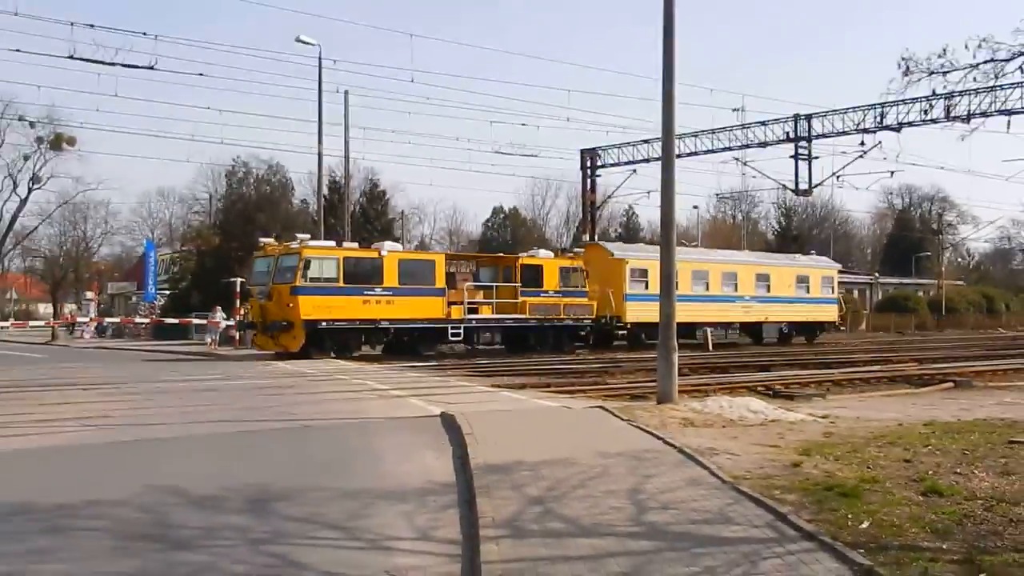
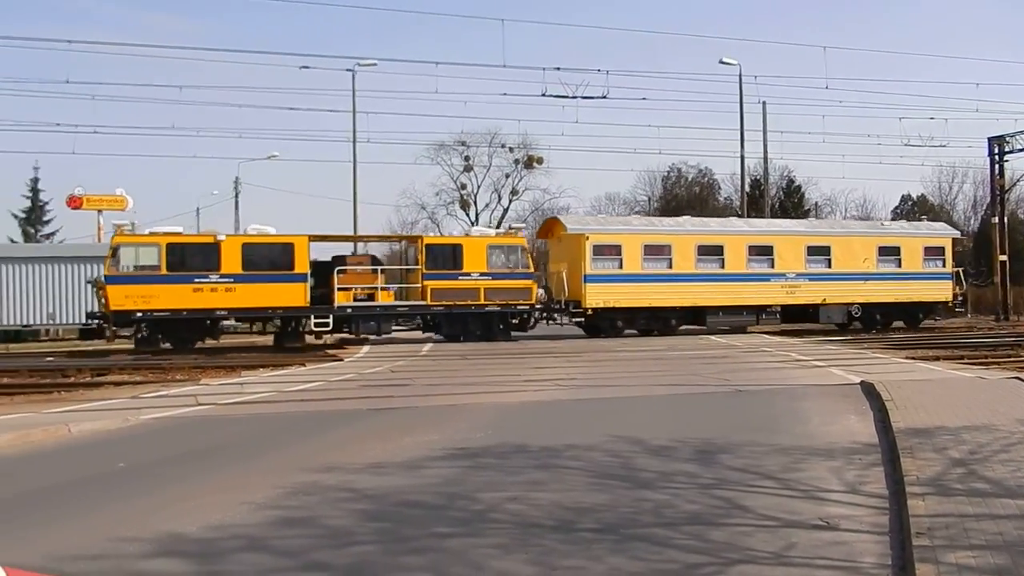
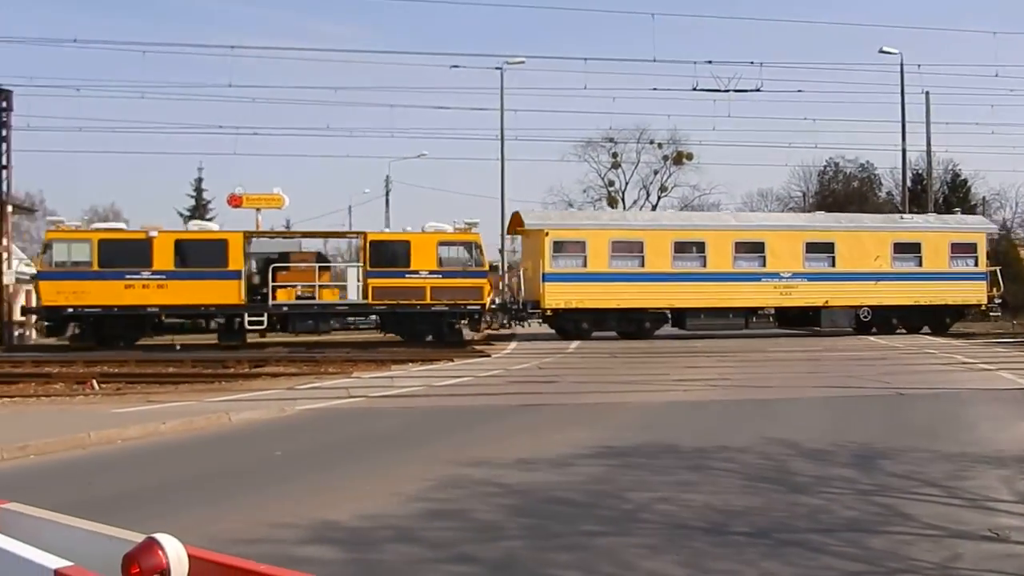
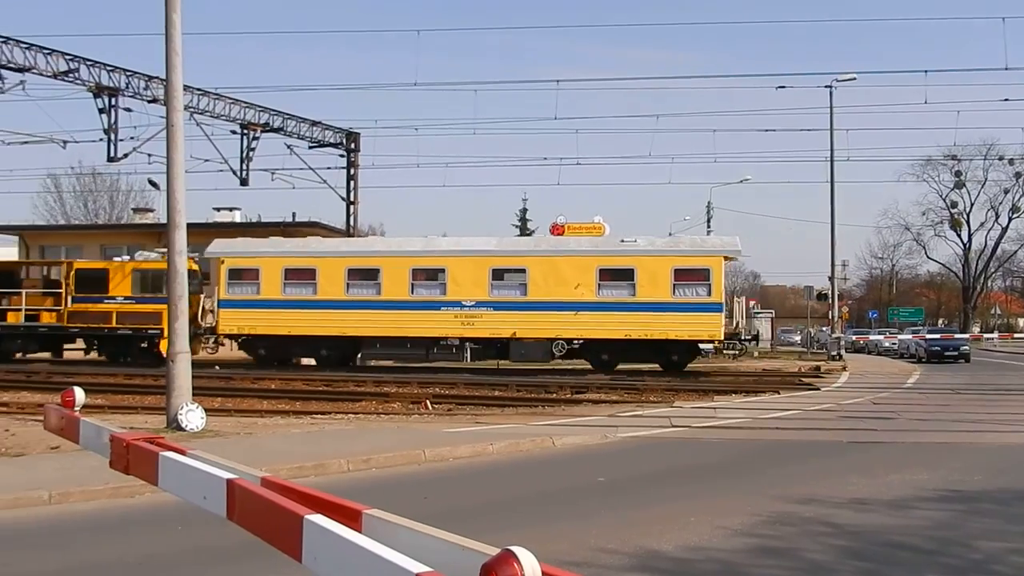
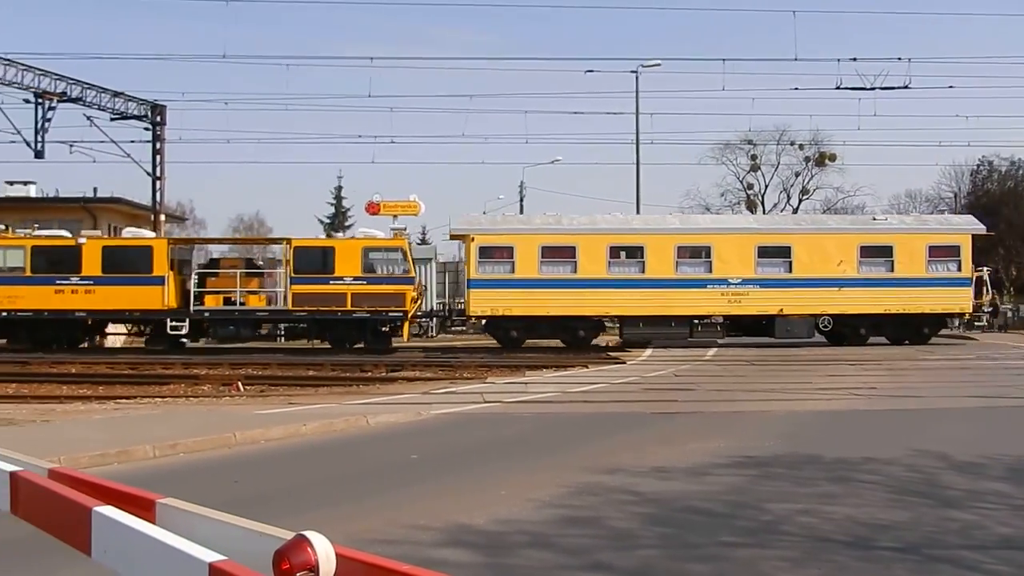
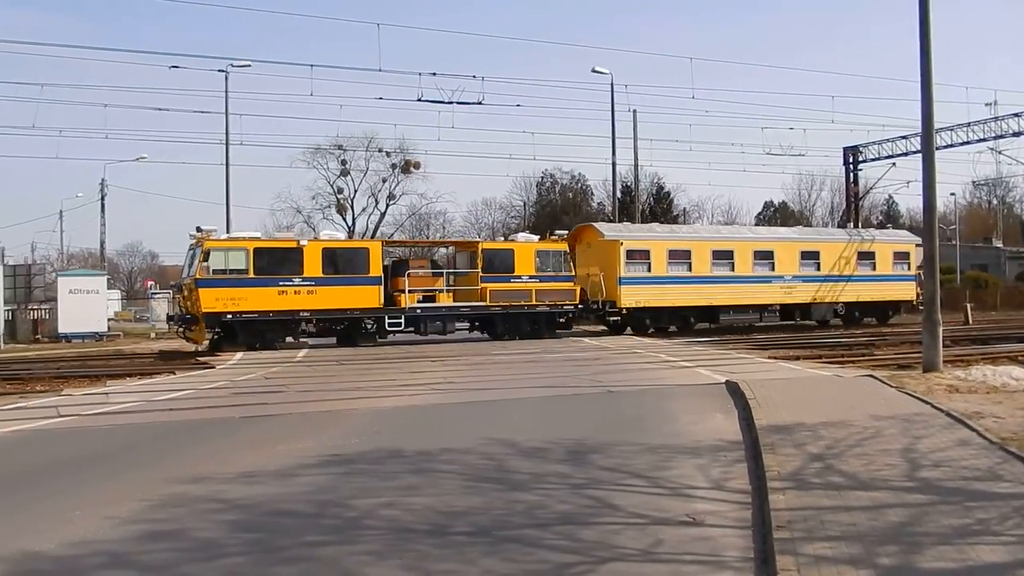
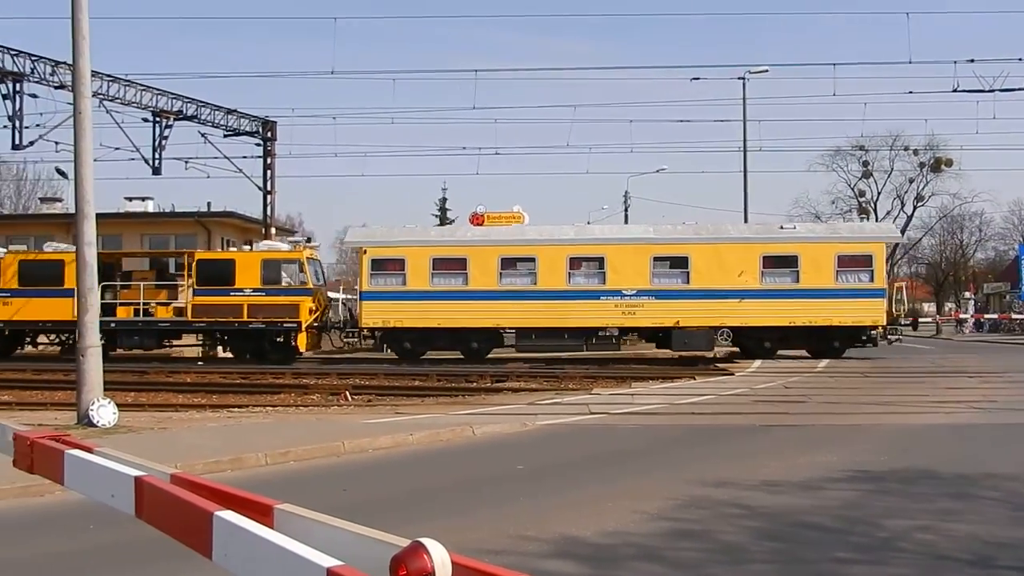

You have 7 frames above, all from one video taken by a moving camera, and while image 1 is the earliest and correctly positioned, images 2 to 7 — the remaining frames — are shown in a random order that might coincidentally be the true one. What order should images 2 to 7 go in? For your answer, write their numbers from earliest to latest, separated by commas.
6, 2, 3, 5, 7, 4
